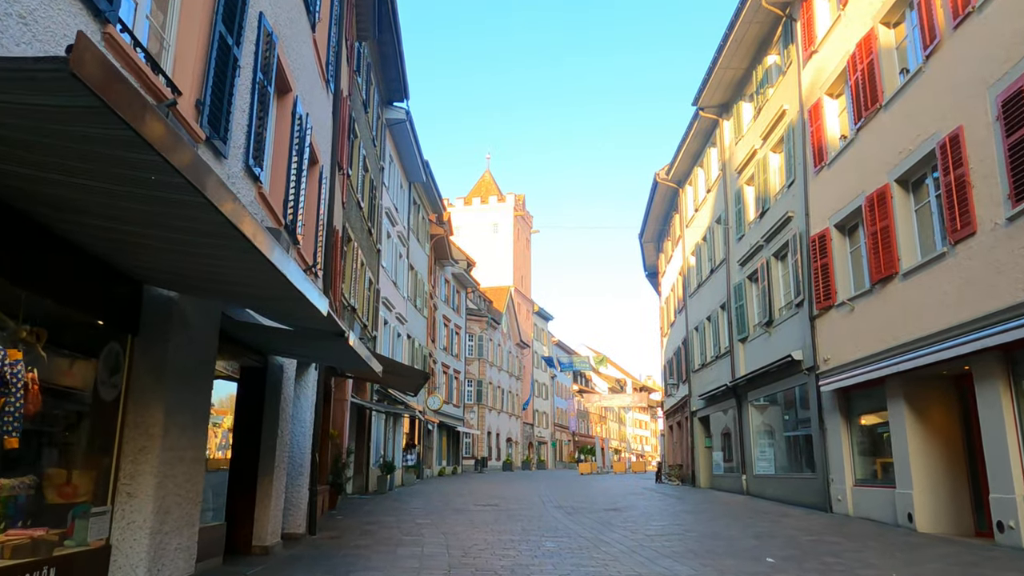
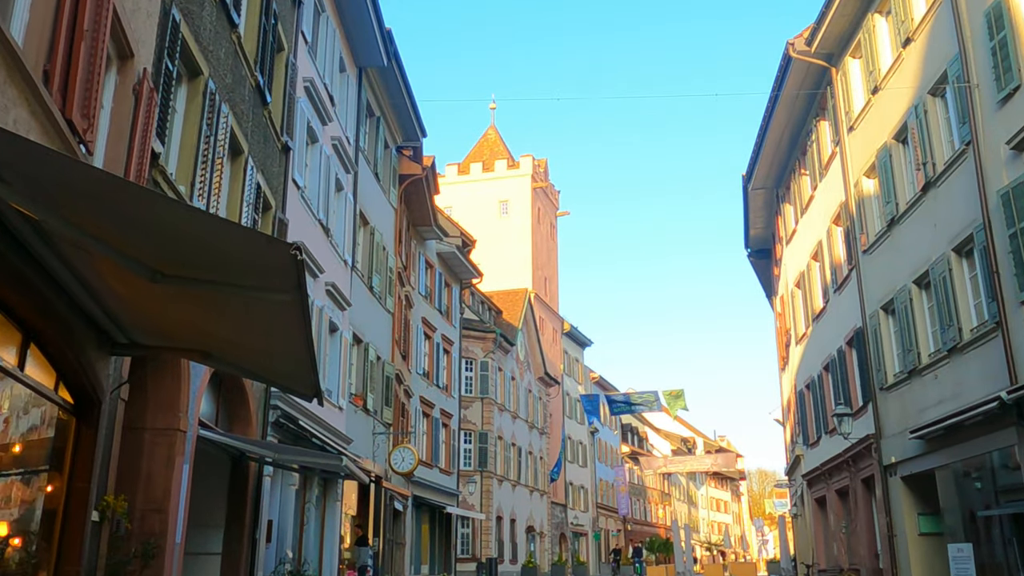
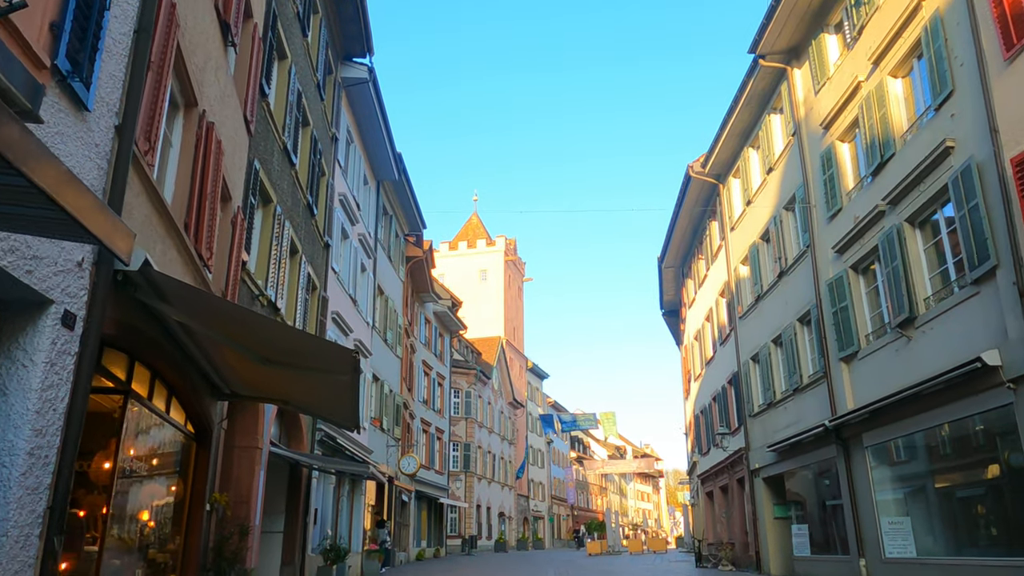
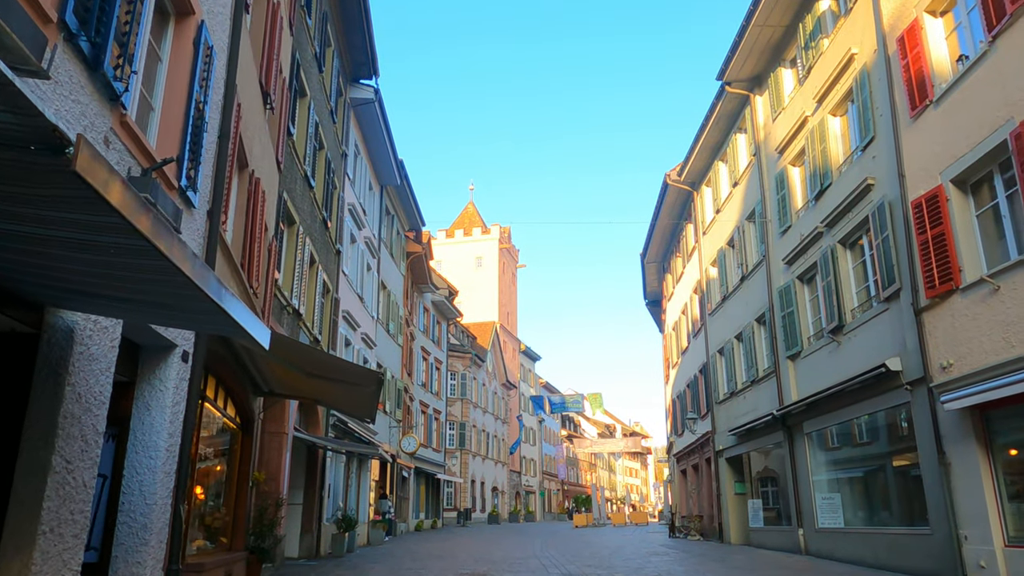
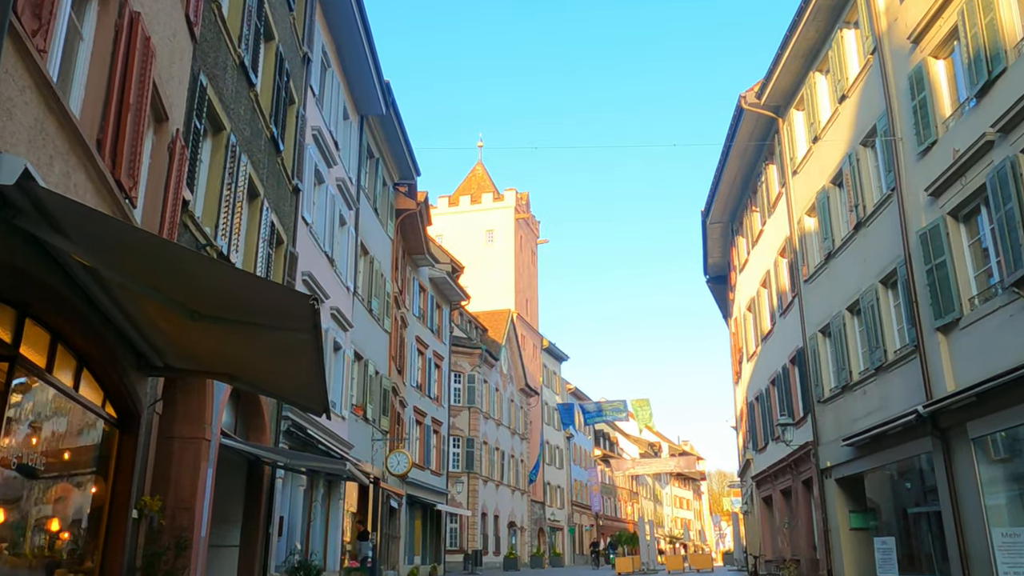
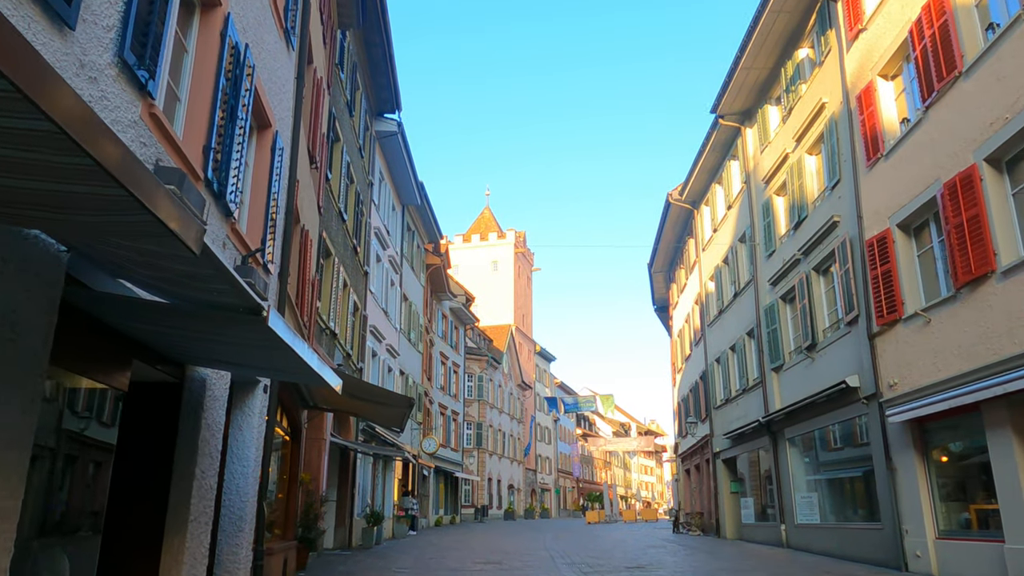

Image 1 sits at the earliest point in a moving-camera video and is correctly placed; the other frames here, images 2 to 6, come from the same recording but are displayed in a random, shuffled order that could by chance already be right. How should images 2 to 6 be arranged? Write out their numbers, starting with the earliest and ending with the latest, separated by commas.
6, 4, 3, 5, 2
